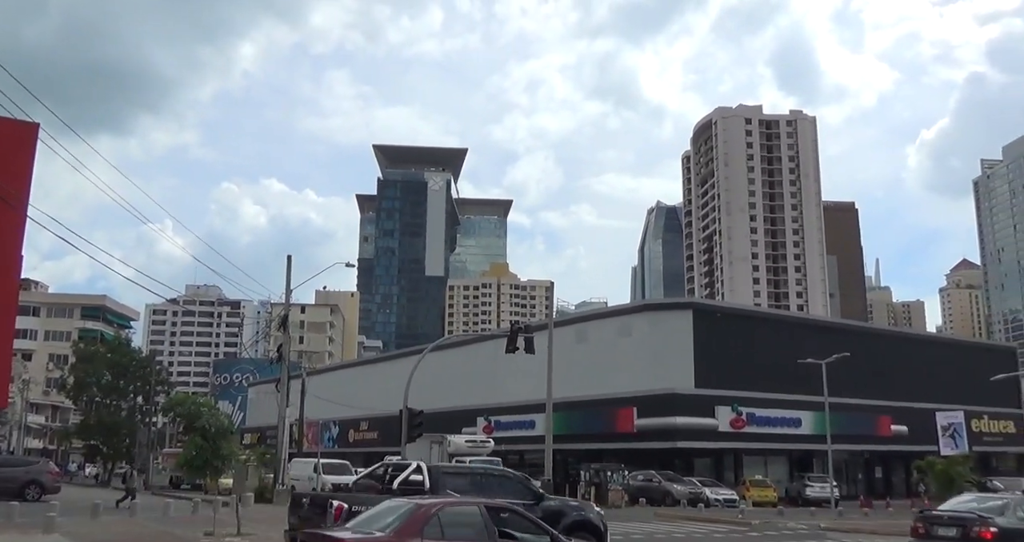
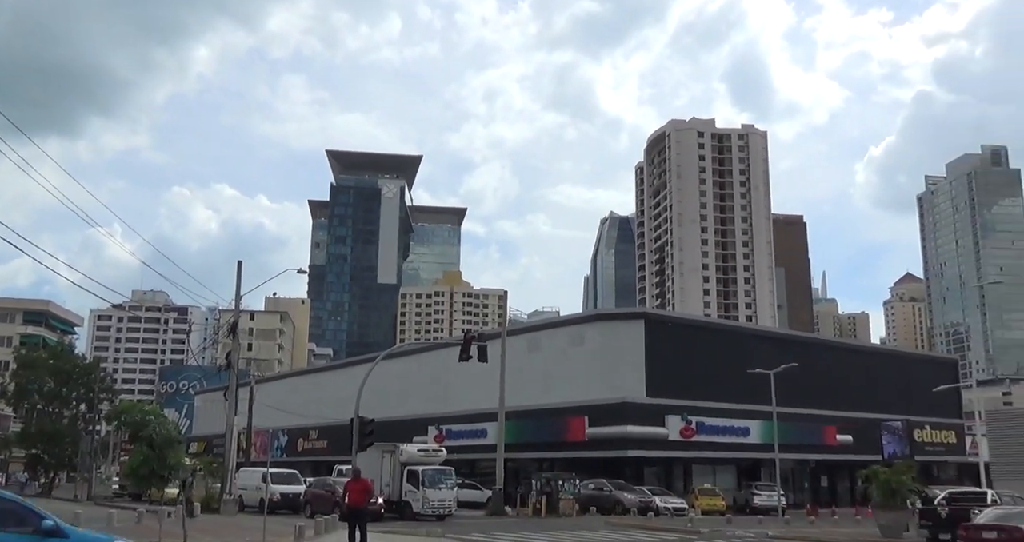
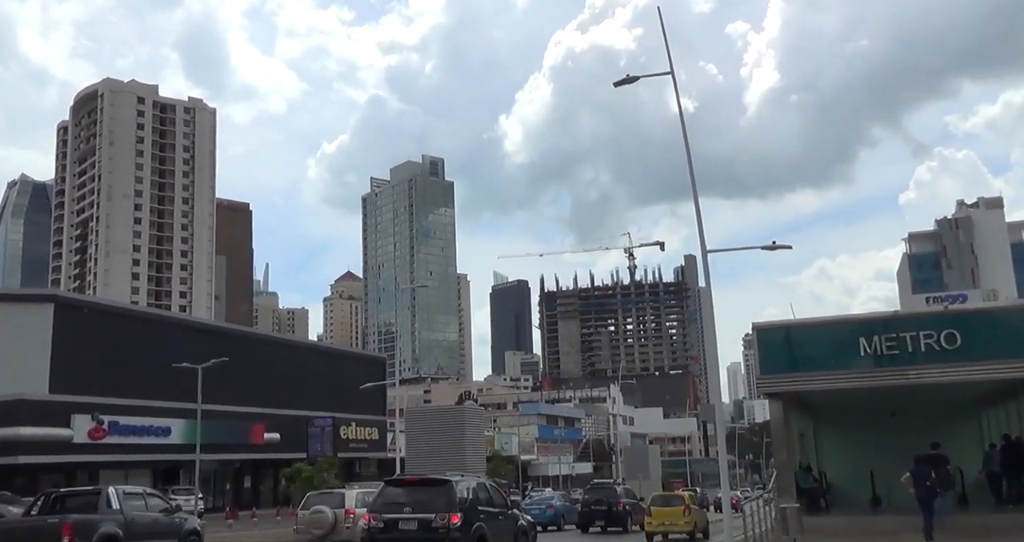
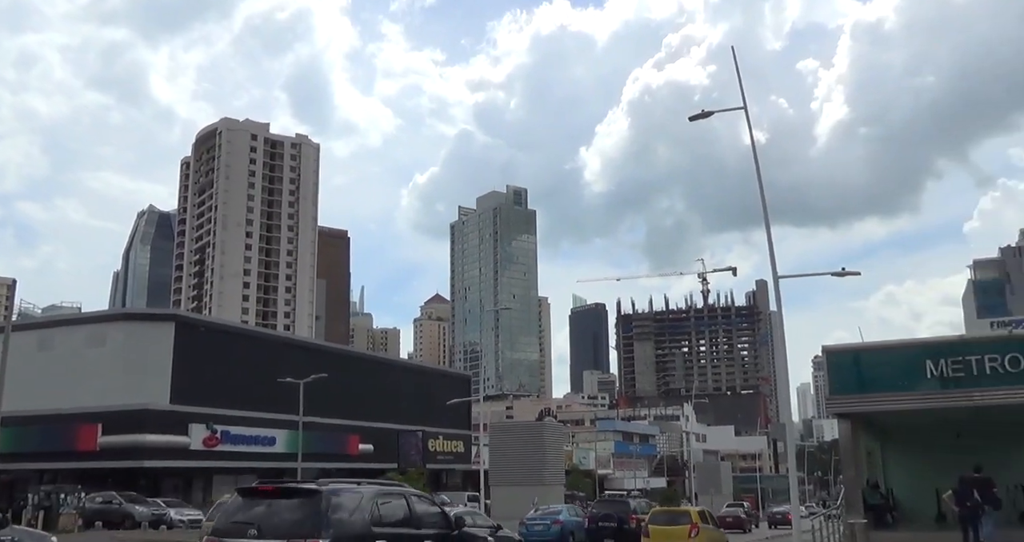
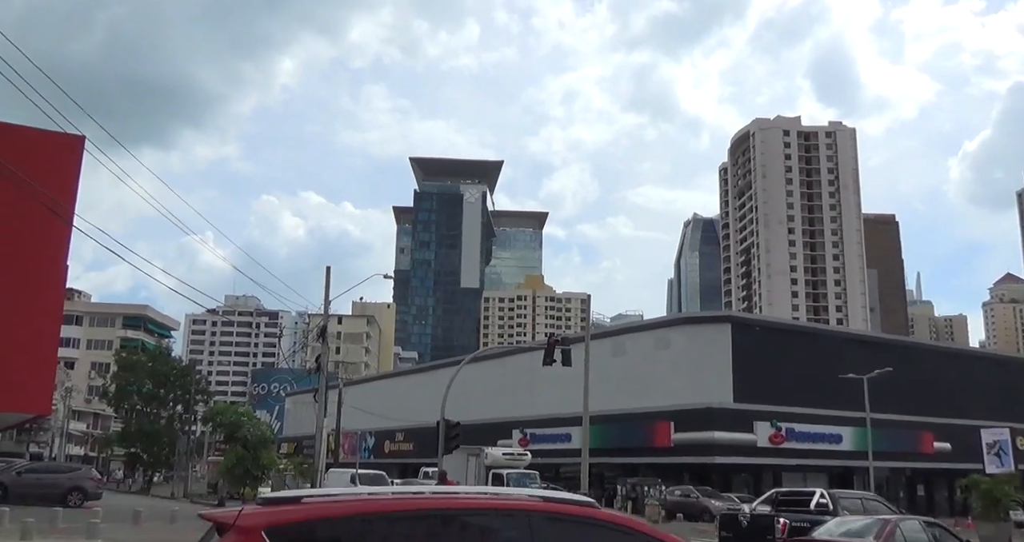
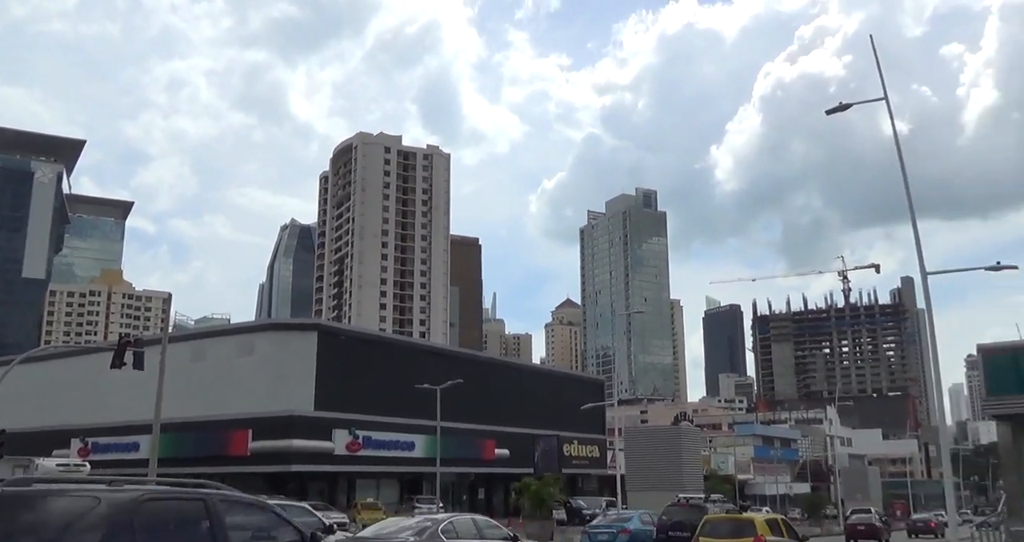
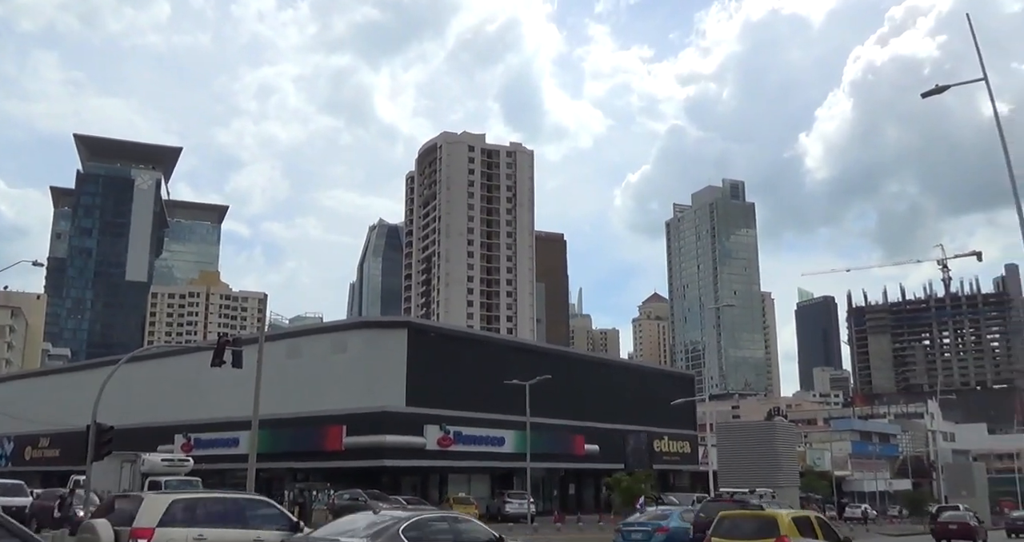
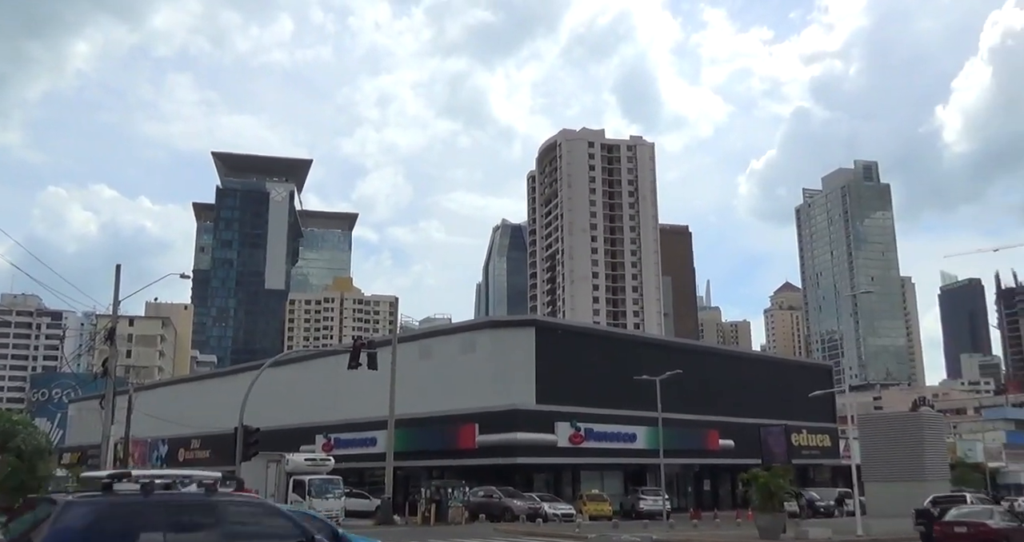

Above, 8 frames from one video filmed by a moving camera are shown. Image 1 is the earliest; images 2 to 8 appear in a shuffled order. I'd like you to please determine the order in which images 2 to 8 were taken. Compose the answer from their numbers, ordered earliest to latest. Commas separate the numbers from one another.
5, 2, 8, 7, 6, 4, 3
